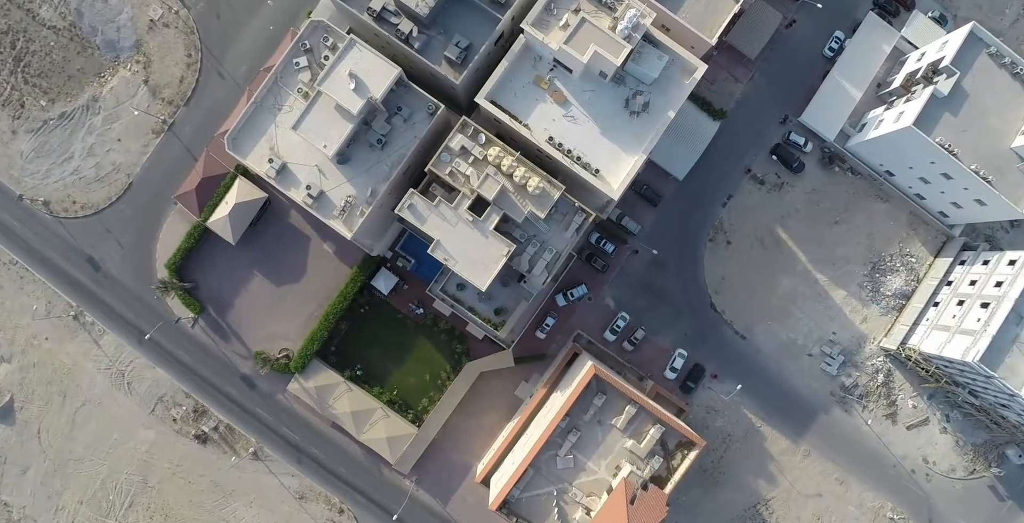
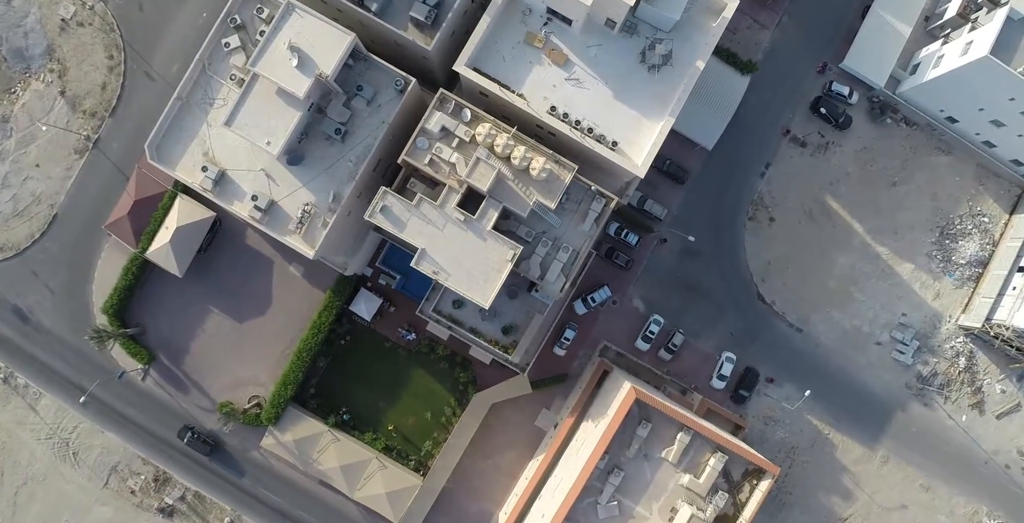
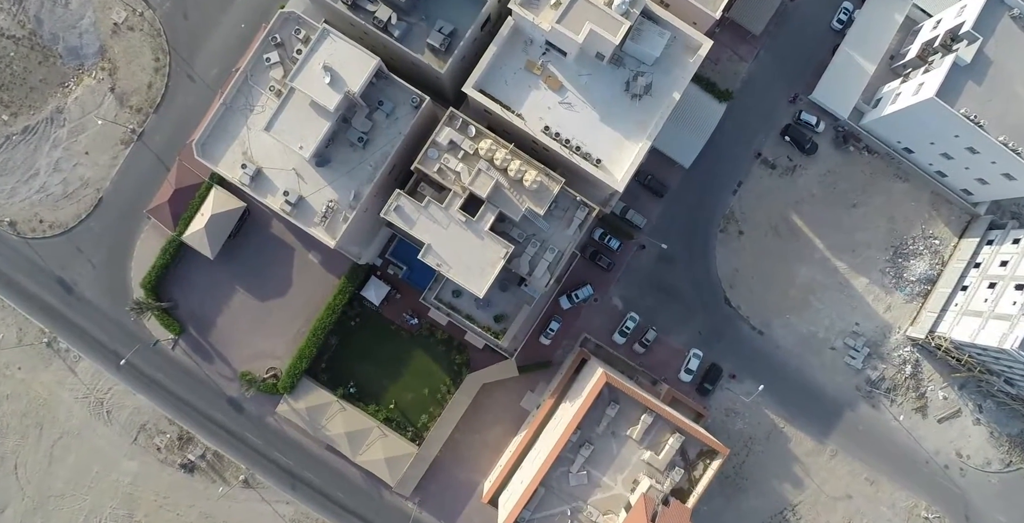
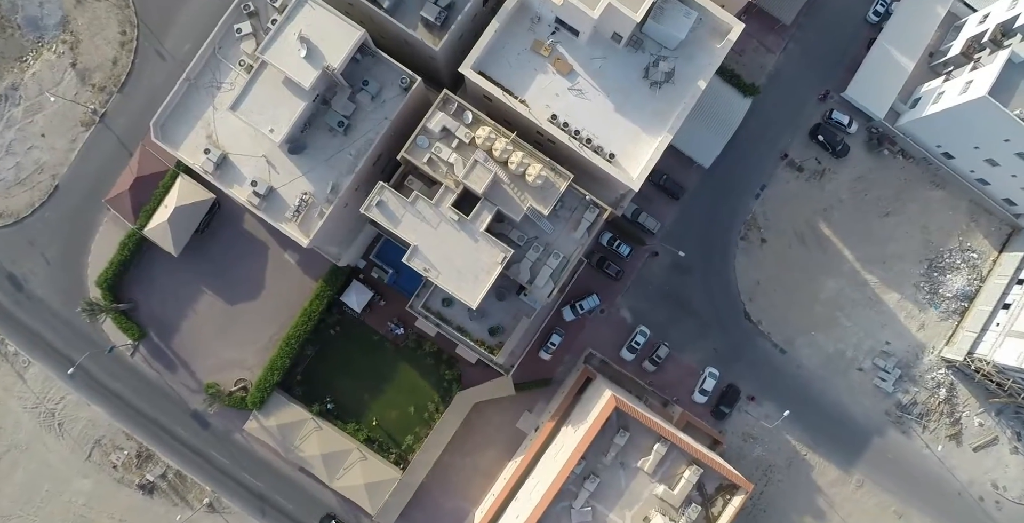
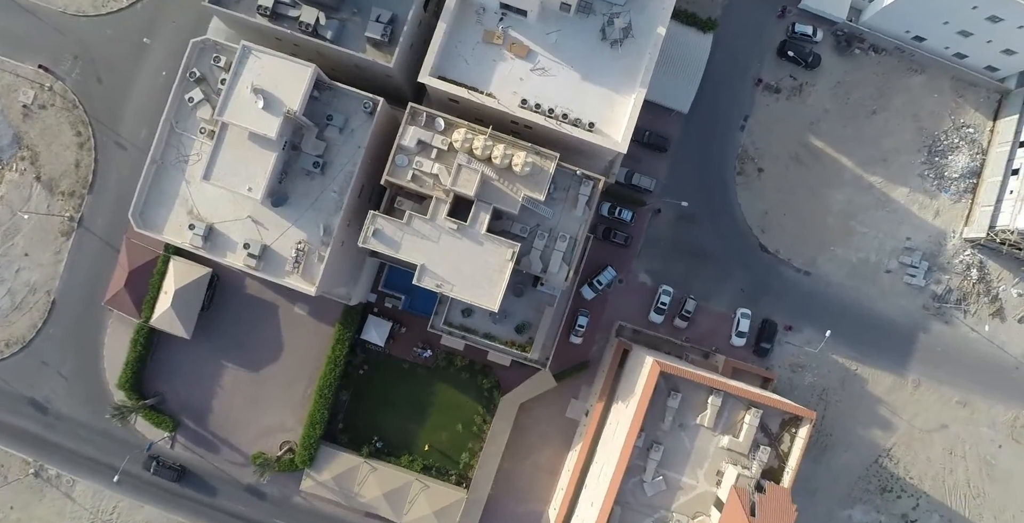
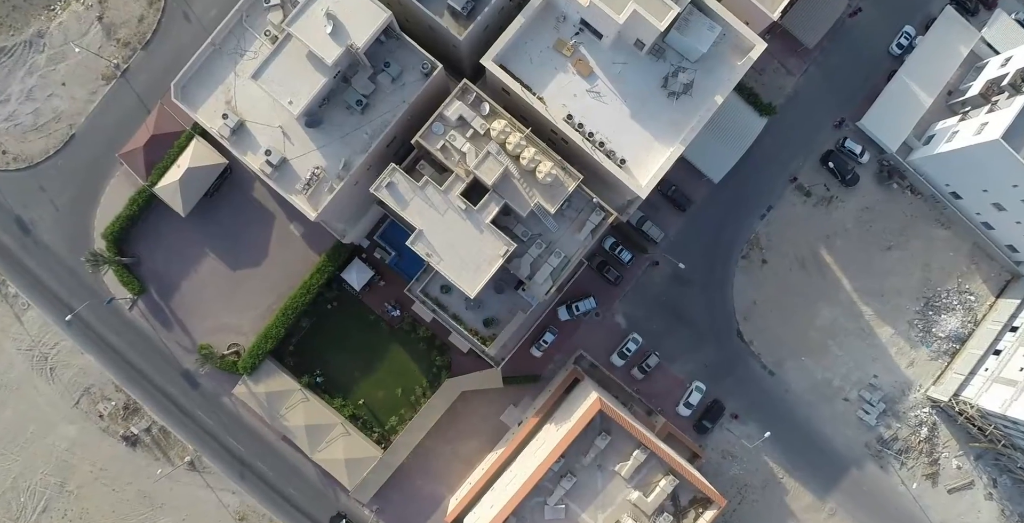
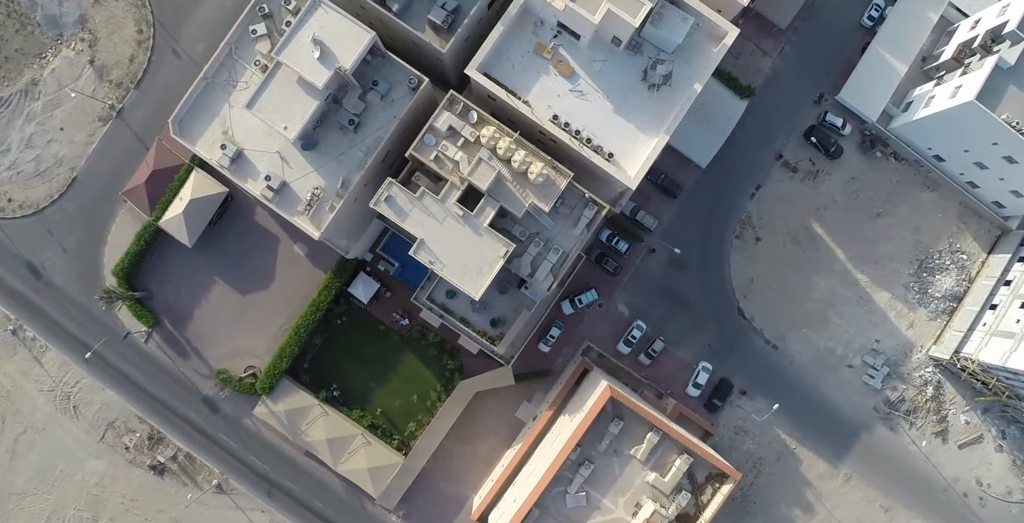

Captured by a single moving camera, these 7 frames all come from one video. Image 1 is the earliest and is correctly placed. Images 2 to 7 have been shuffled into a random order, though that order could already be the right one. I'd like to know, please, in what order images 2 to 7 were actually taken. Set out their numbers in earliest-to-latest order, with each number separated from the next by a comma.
3, 7, 6, 4, 2, 5
